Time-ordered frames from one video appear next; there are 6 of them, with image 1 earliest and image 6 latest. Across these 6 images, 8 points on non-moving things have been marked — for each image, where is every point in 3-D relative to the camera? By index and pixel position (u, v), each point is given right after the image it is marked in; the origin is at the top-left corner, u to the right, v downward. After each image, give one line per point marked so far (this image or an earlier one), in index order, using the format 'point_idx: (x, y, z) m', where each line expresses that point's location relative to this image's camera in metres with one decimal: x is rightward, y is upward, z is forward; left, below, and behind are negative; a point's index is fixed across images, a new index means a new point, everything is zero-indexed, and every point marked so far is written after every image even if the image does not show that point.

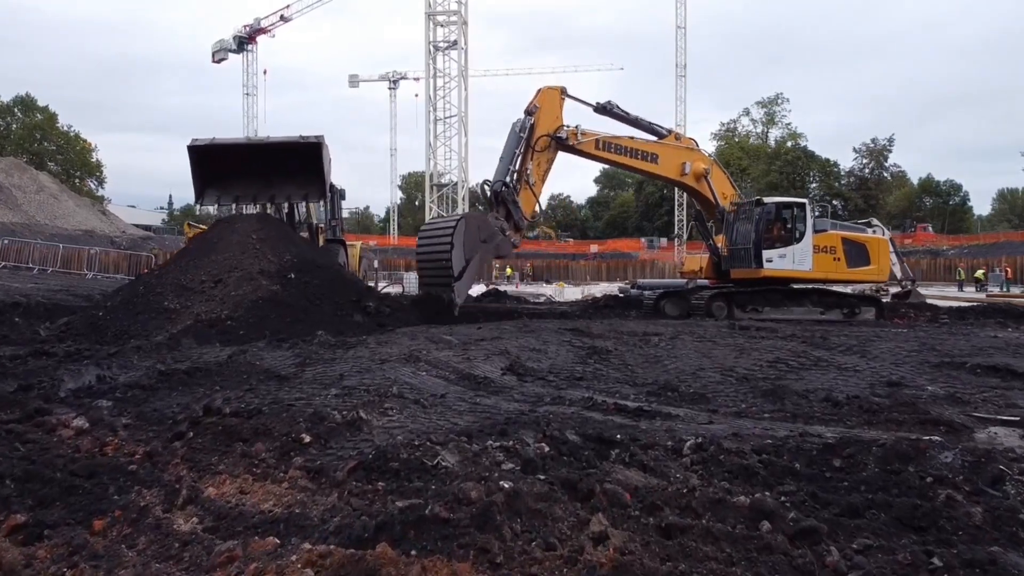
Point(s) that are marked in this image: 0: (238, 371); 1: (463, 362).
0: (-2.0, -0.6, +7.1) m
1: (-0.4, -0.5, +7.1) m
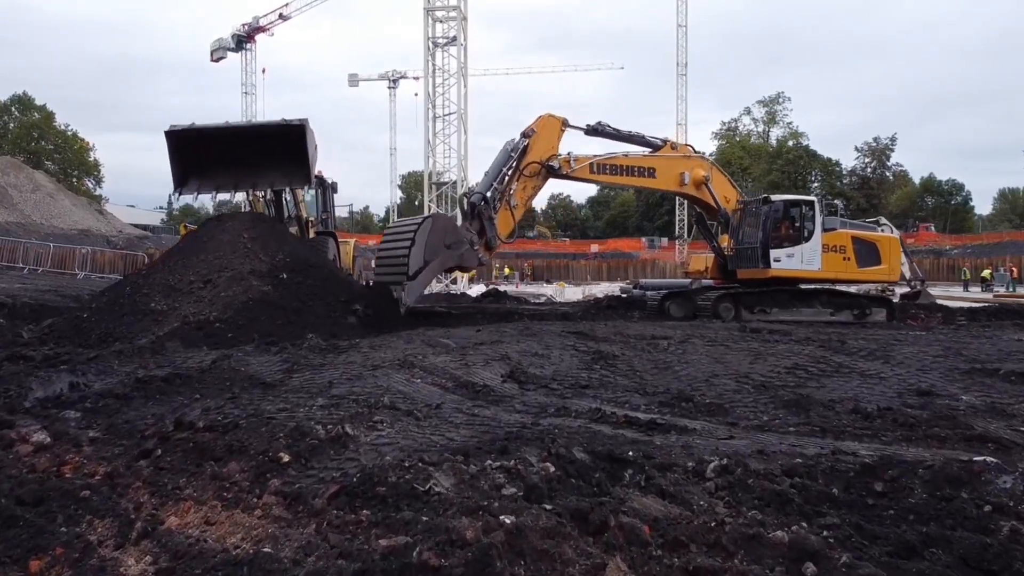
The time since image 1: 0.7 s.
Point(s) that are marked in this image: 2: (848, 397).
0: (-2.0, -0.6, +6.6) m
1: (-0.3, -0.6, +6.6) m
2: (+1.9, -0.6, +5.5) m
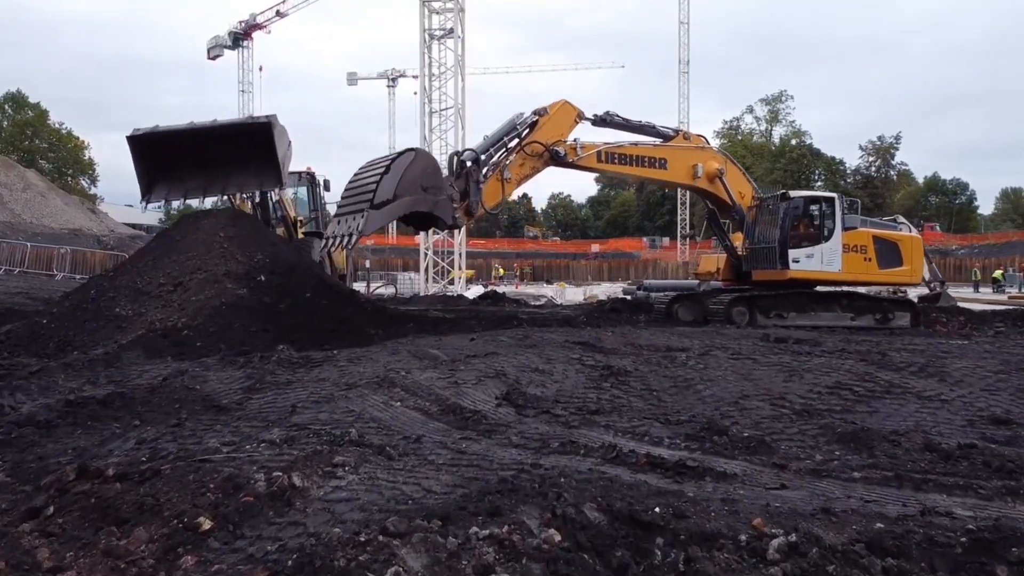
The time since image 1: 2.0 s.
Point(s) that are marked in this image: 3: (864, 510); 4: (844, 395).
0: (-2.0, -0.7, +5.7) m
1: (-0.4, -0.6, +5.7) m
2: (+1.9, -0.7, +4.6) m
3: (+1.2, -0.7, +3.2) m
4: (+1.9, -0.6, +5.5) m
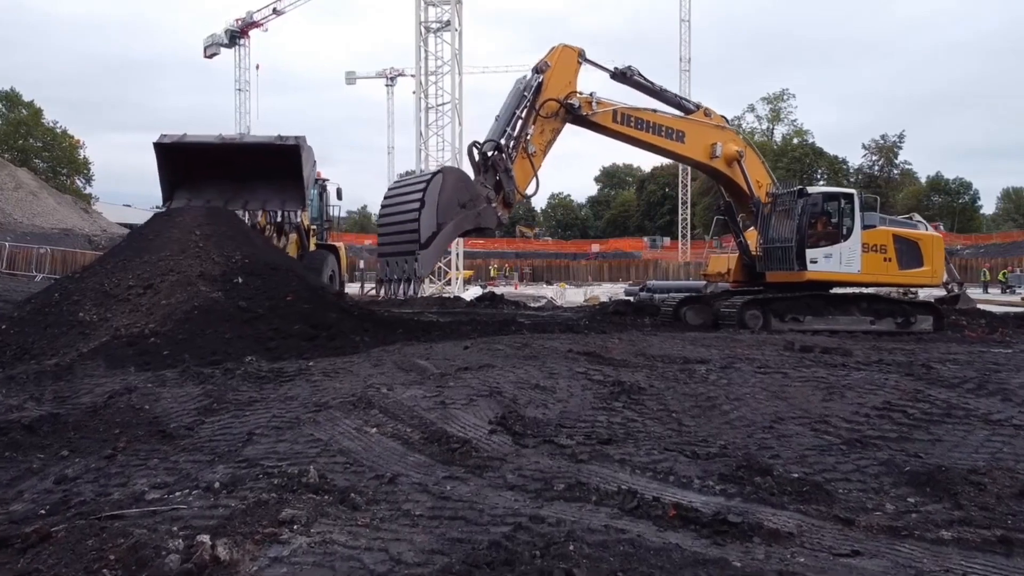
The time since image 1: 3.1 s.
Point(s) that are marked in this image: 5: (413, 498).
0: (-2.0, -0.7, +4.9) m
1: (-0.4, -0.6, +4.9) m
2: (+1.9, -0.7, +3.8) m
3: (+1.1, -0.8, +2.4) m
4: (+1.9, -0.6, +4.7) m
5: (-0.3, -0.7, +3.4) m
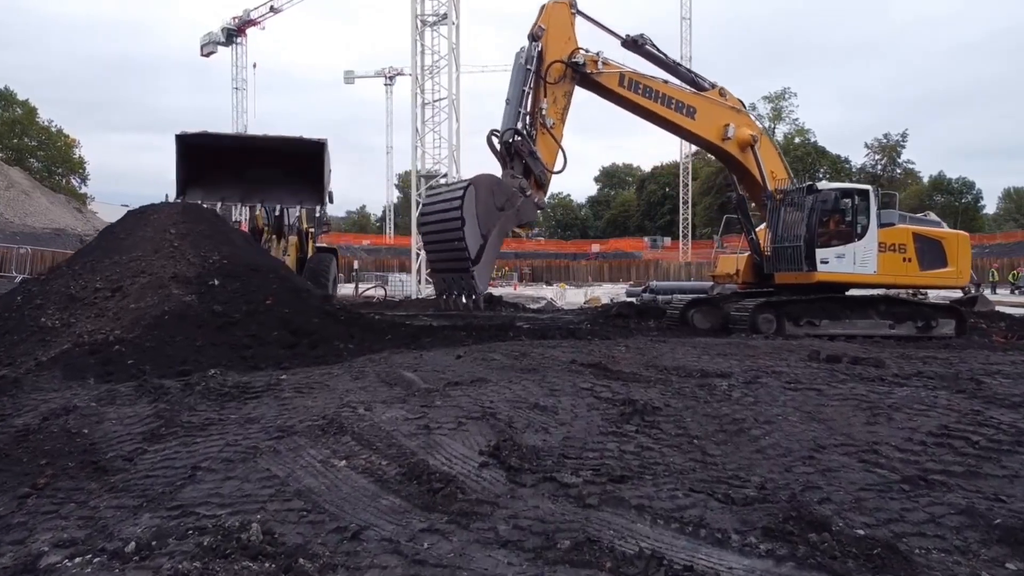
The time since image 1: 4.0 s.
0: (-2.1, -0.7, +4.2) m
1: (-0.4, -0.6, +4.2) m
2: (+1.8, -0.7, +3.0) m
3: (+1.1, -0.8, +1.7) m
4: (+1.8, -0.7, +4.0) m
5: (-0.4, -0.8, +2.7) m
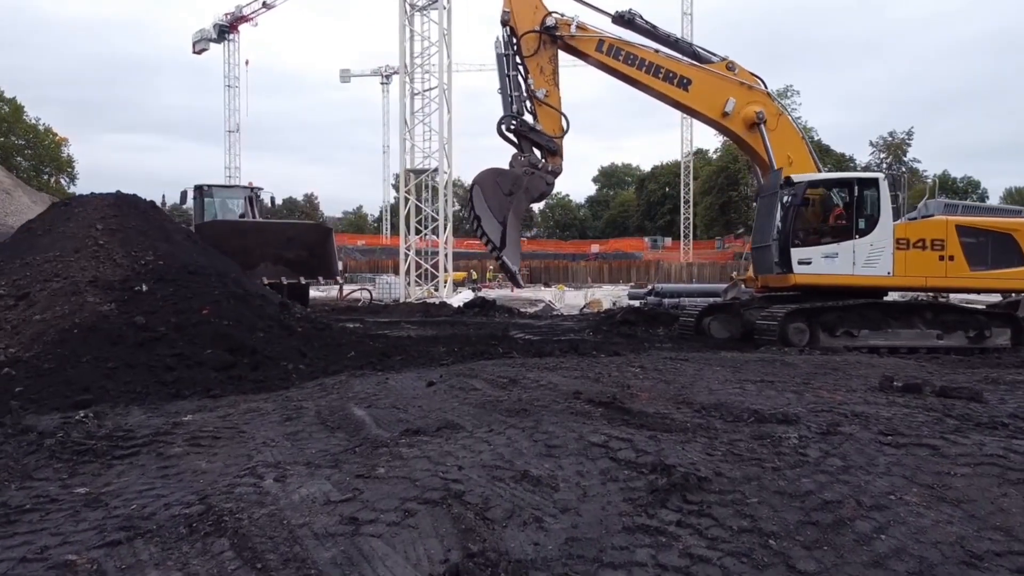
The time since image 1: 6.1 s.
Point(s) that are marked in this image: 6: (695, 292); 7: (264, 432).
0: (-2.1, -0.8, +2.6) m
1: (-0.5, -0.7, +2.7) m
2: (+1.8, -0.7, +1.5) m
3: (+1.1, -0.8, +0.2) m
4: (+1.8, -0.7, +2.4) m
5: (-0.4, -0.8, +1.2) m
6: (+2.7, -0.1, +14.4) m
7: (-1.1, -0.6, +4.3) m
